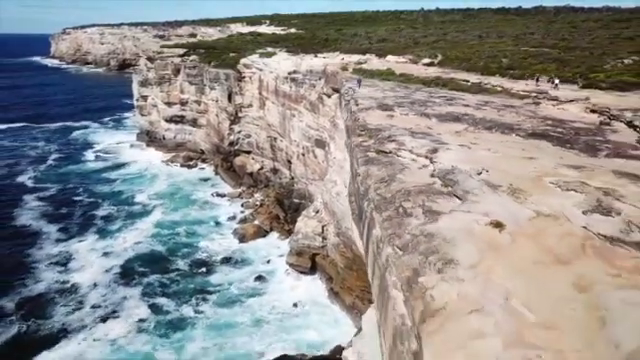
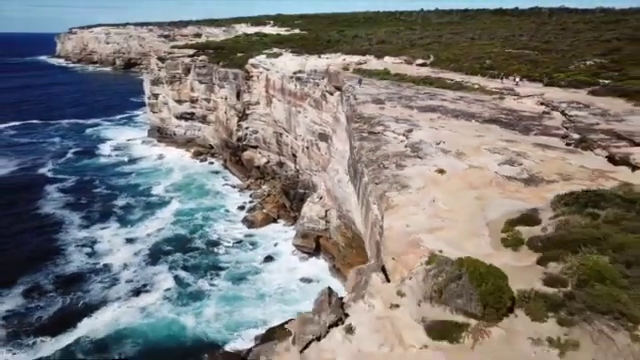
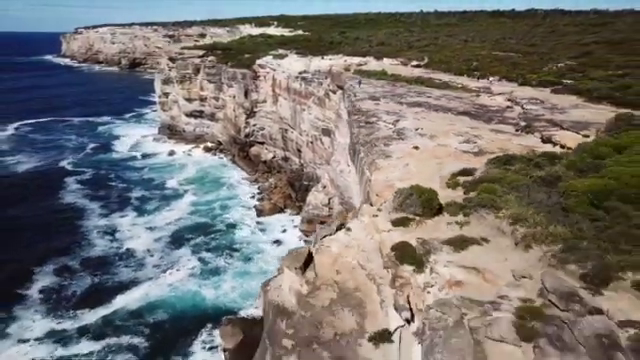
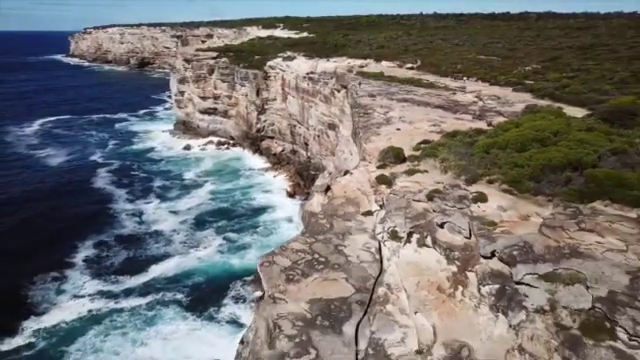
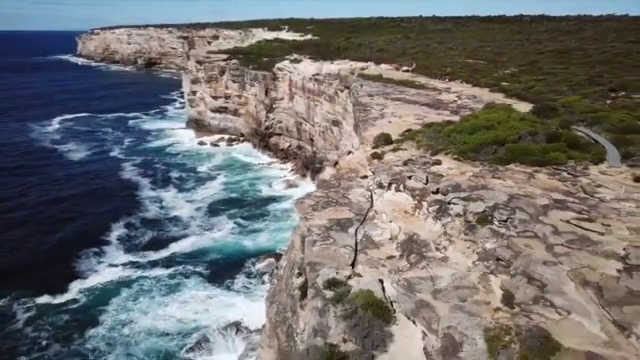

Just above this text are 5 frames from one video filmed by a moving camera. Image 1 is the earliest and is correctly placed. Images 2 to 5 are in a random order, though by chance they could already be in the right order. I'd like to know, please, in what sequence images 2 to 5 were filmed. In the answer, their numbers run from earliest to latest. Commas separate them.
2, 3, 4, 5
